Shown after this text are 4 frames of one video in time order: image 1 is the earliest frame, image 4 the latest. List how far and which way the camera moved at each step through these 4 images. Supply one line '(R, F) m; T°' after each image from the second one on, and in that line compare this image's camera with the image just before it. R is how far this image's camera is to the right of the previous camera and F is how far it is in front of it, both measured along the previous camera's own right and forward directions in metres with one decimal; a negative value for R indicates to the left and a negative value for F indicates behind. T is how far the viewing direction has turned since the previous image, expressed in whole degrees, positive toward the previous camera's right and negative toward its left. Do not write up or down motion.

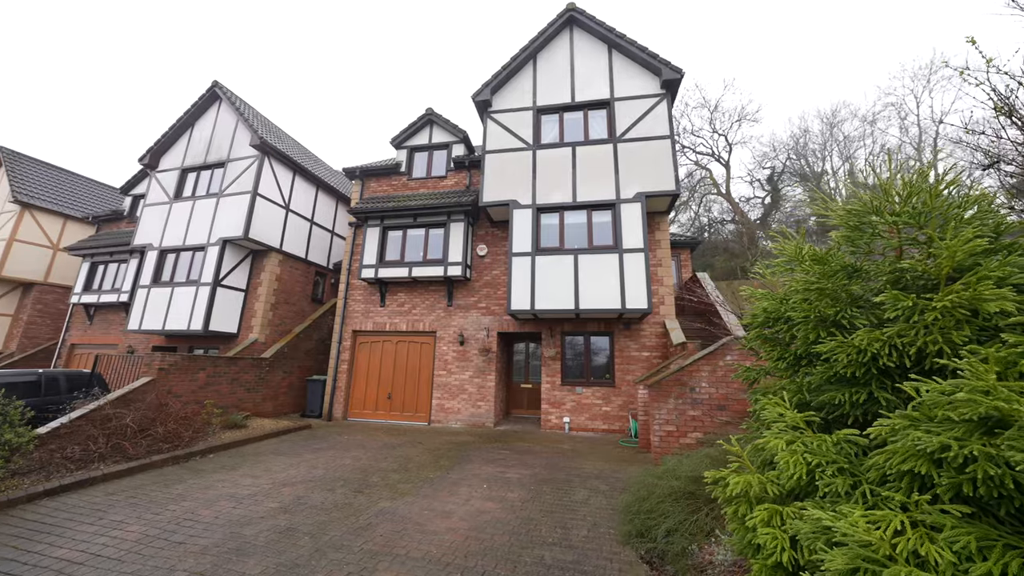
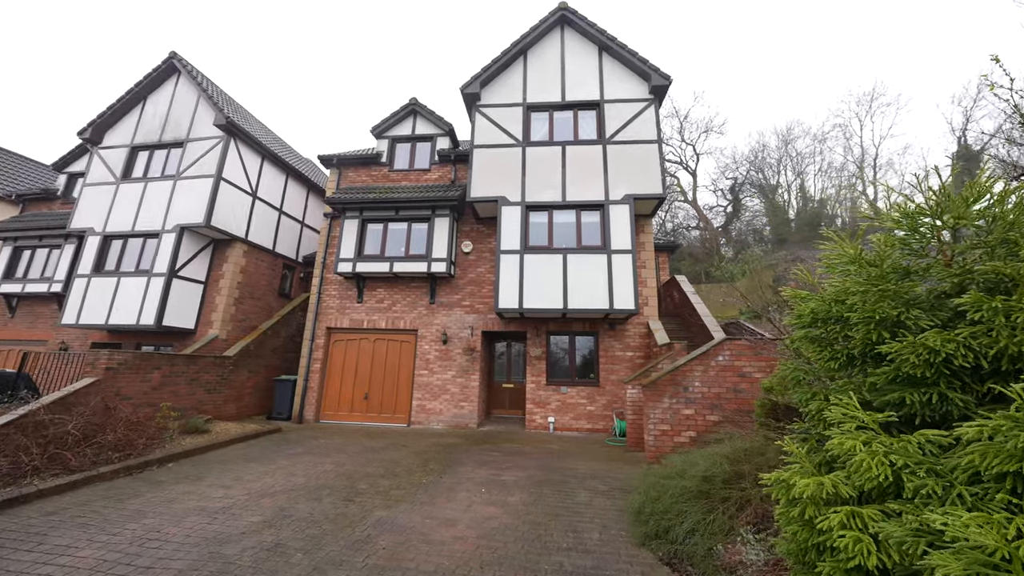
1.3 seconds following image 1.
(-0.6, +0.2) m; +5°
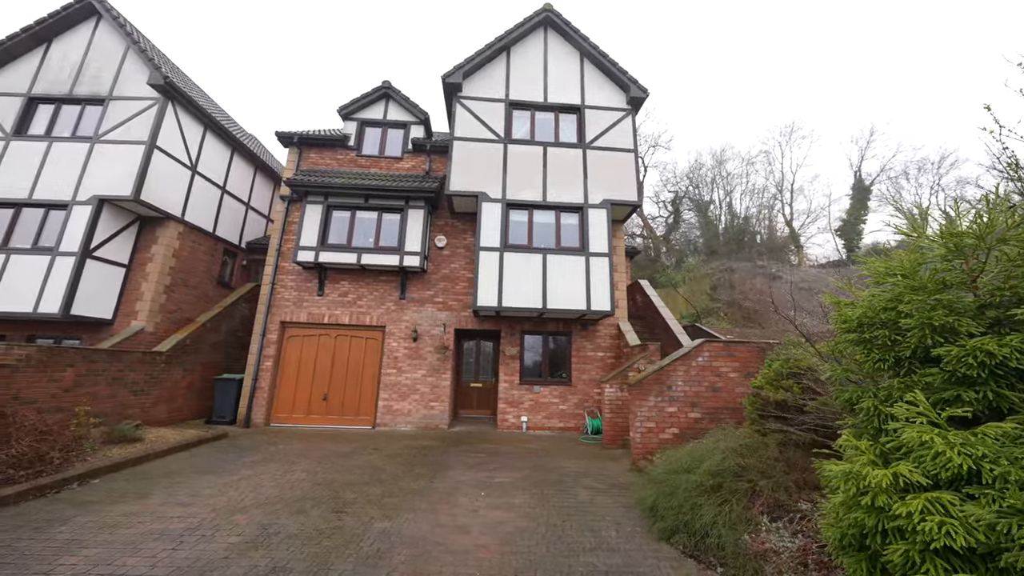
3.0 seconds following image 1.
(-1.0, +0.2) m; +9°
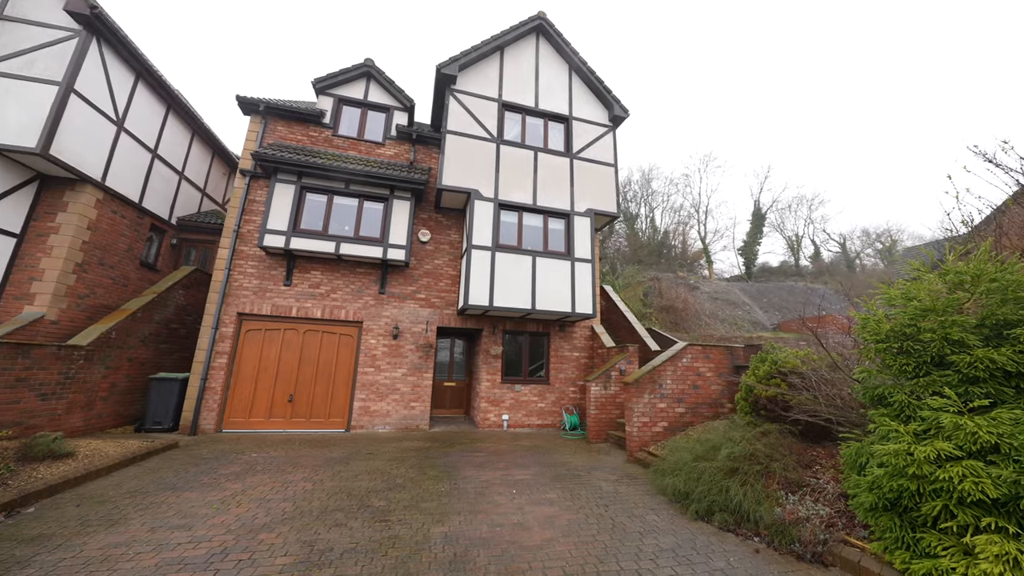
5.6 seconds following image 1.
(-1.8, +0.1) m; +12°
